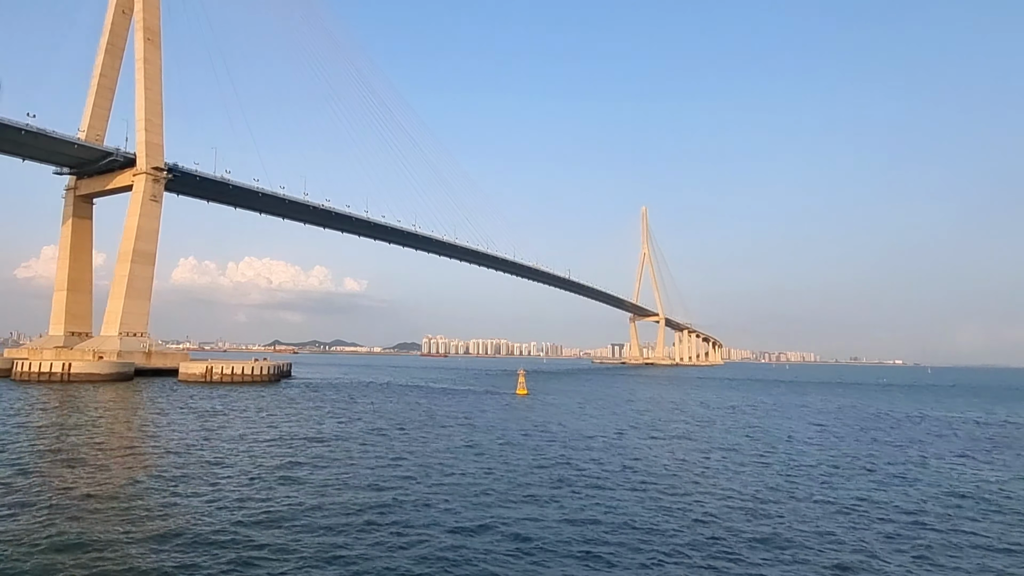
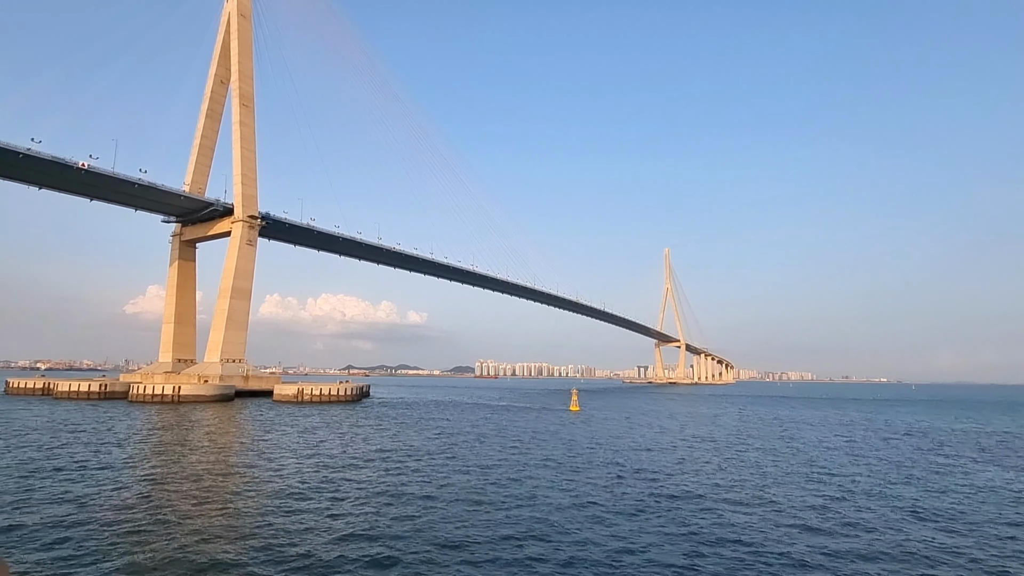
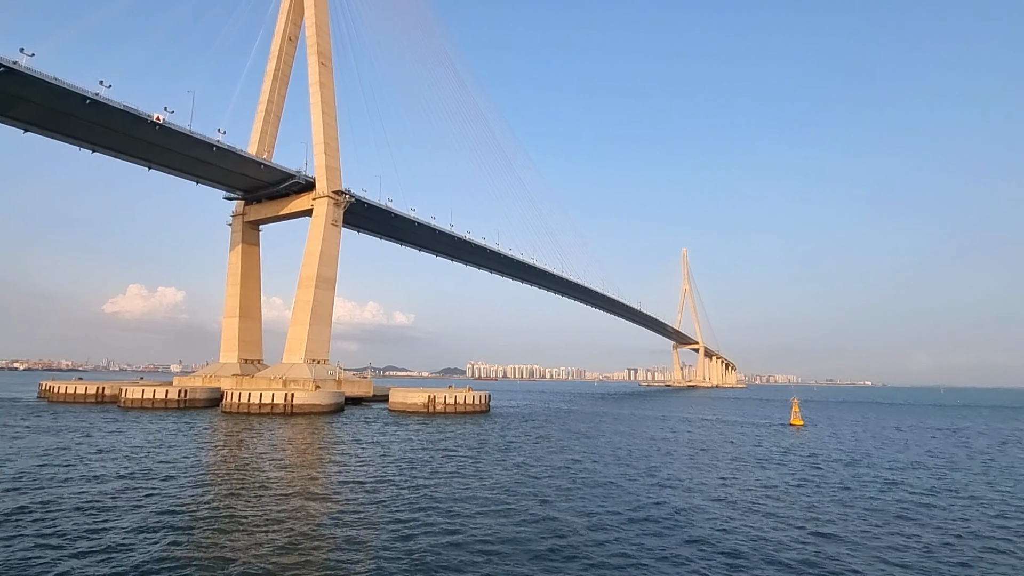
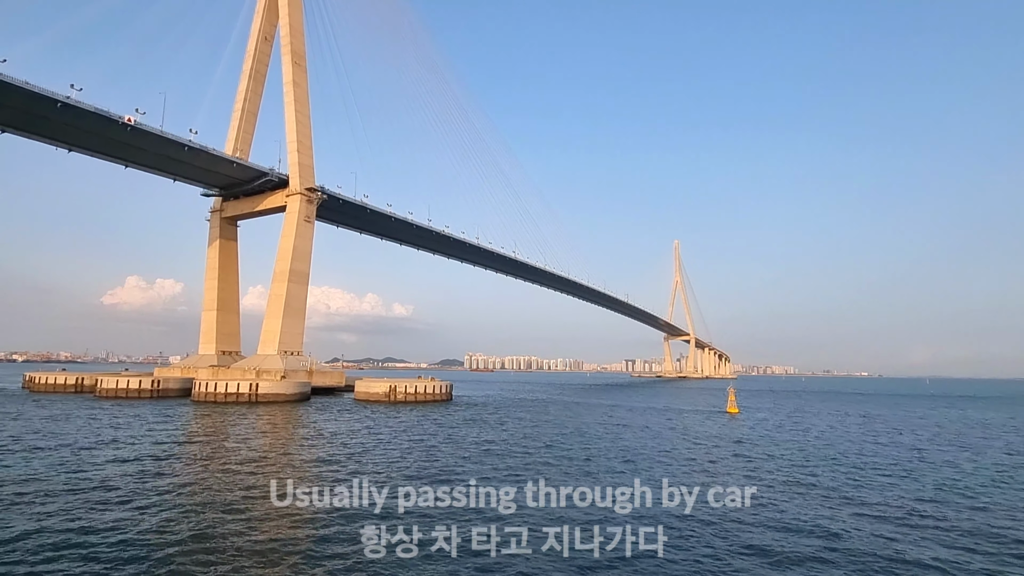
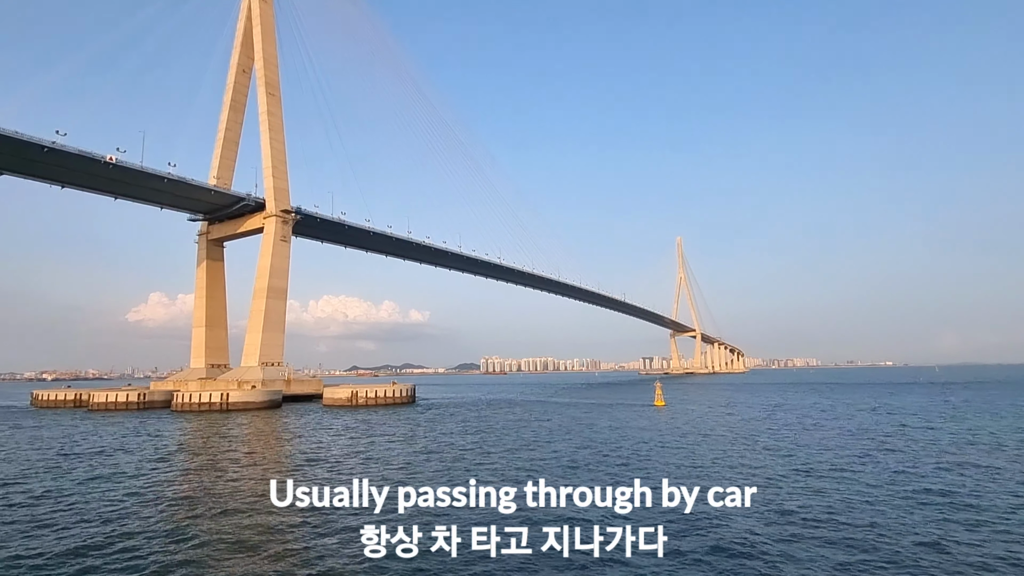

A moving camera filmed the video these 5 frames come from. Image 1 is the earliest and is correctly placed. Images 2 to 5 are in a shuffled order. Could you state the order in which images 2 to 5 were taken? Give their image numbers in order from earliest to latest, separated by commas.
2, 5, 4, 3
